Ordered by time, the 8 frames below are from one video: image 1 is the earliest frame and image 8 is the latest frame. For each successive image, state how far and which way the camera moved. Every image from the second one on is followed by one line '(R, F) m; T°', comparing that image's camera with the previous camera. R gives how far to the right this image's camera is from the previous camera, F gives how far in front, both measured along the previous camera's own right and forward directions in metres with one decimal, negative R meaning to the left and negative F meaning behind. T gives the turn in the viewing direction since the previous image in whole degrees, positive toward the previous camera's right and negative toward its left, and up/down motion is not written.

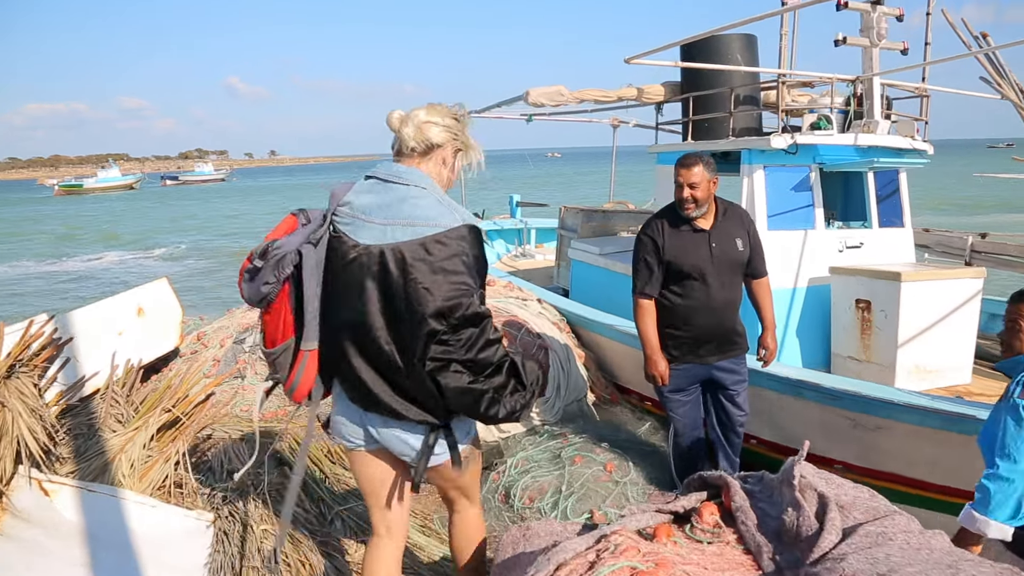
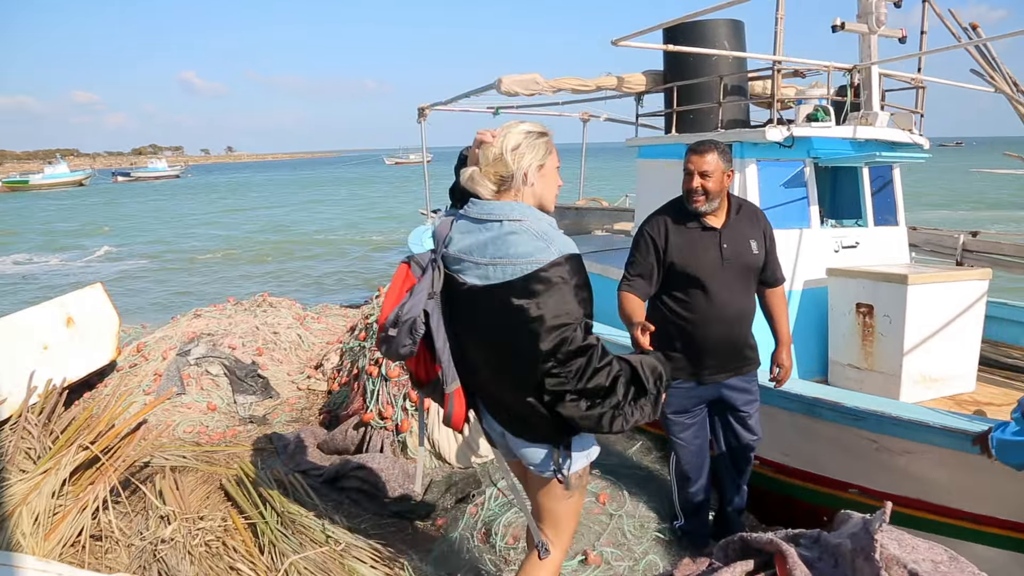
(-0.1, +0.5) m; +3°
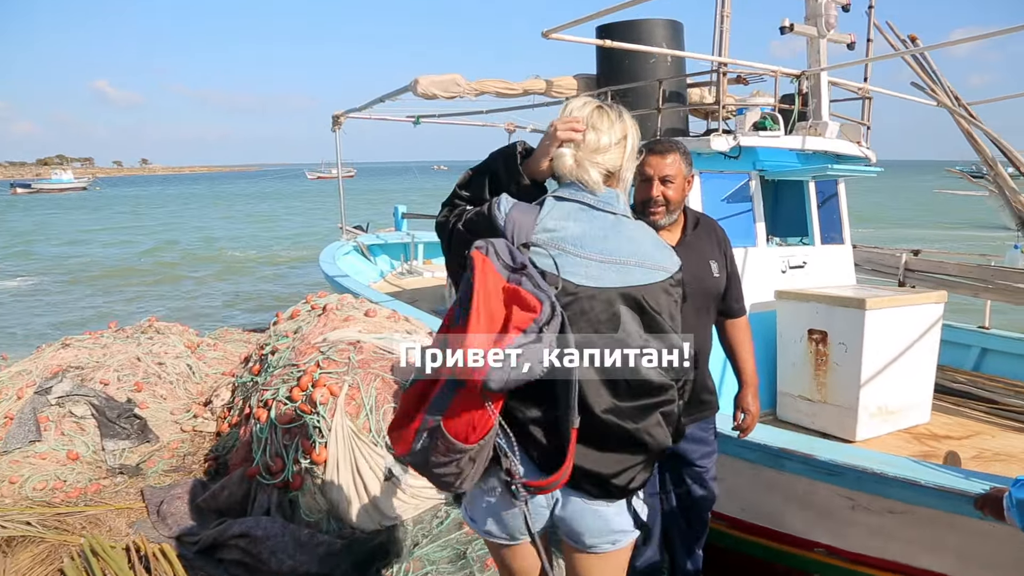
(+0.1, +0.7) m; +5°
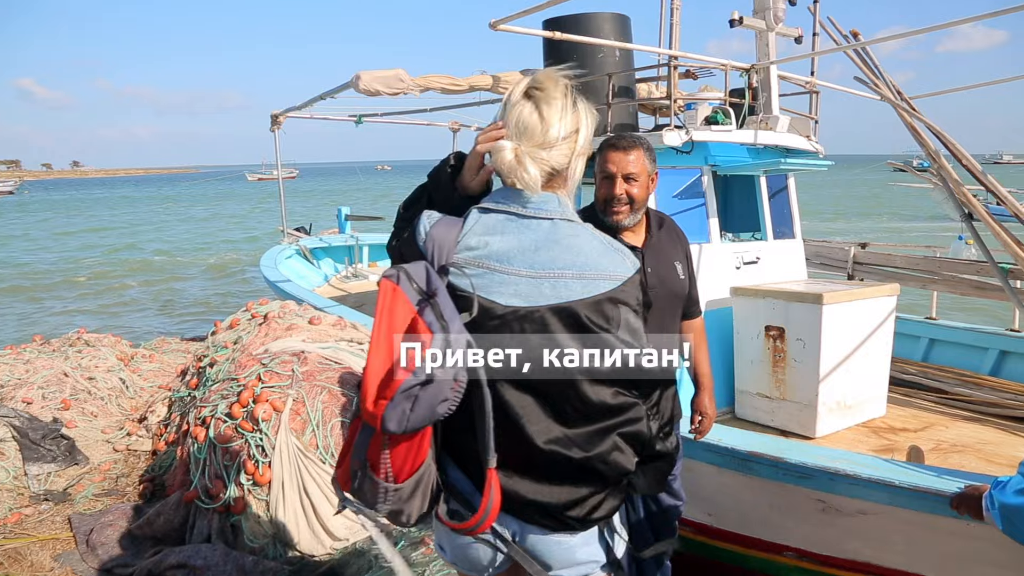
(0.0, +0.2) m; +4°
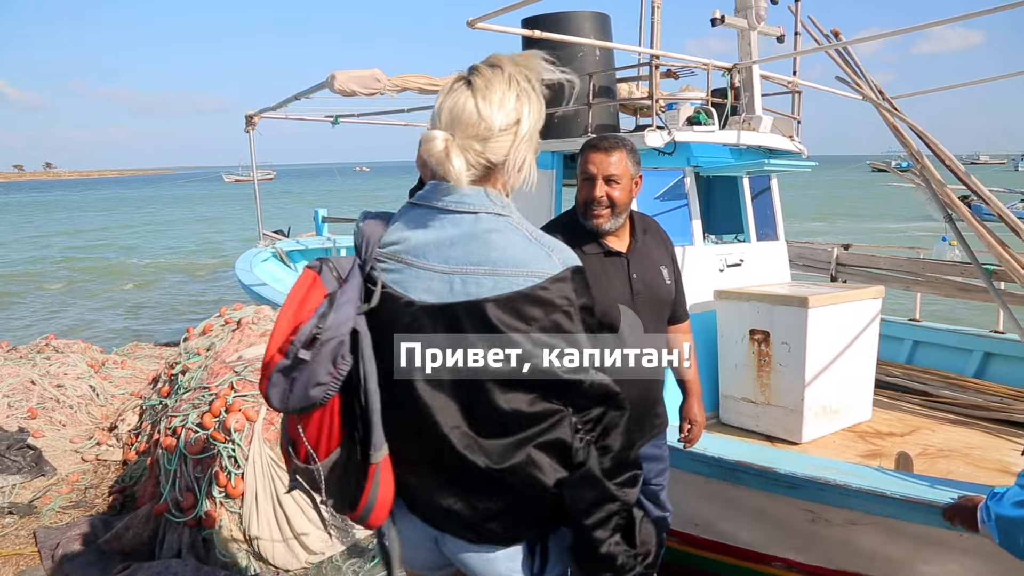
(0.0, +0.1) m; +1°
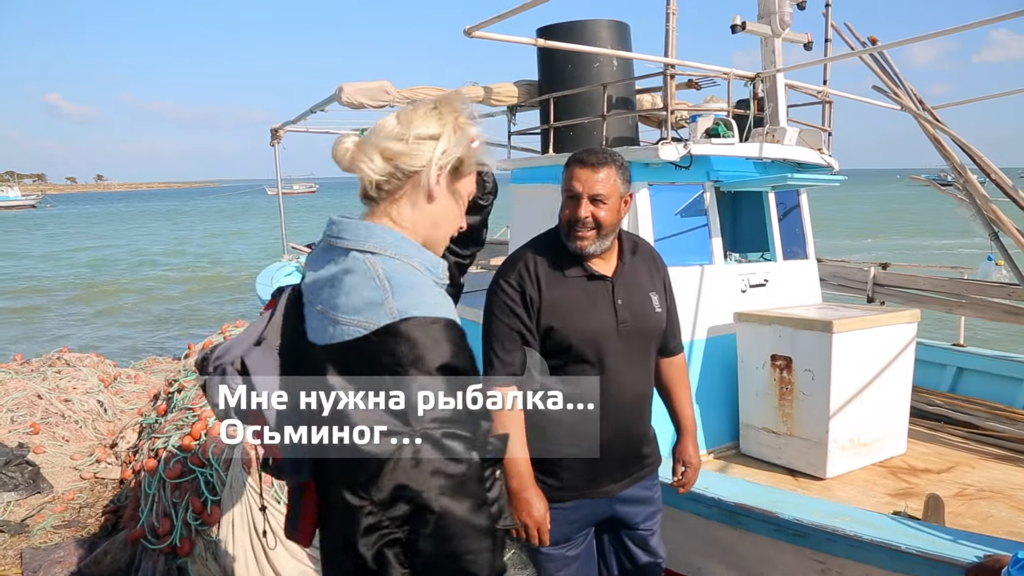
(+0.3, +0.2) m; -4°
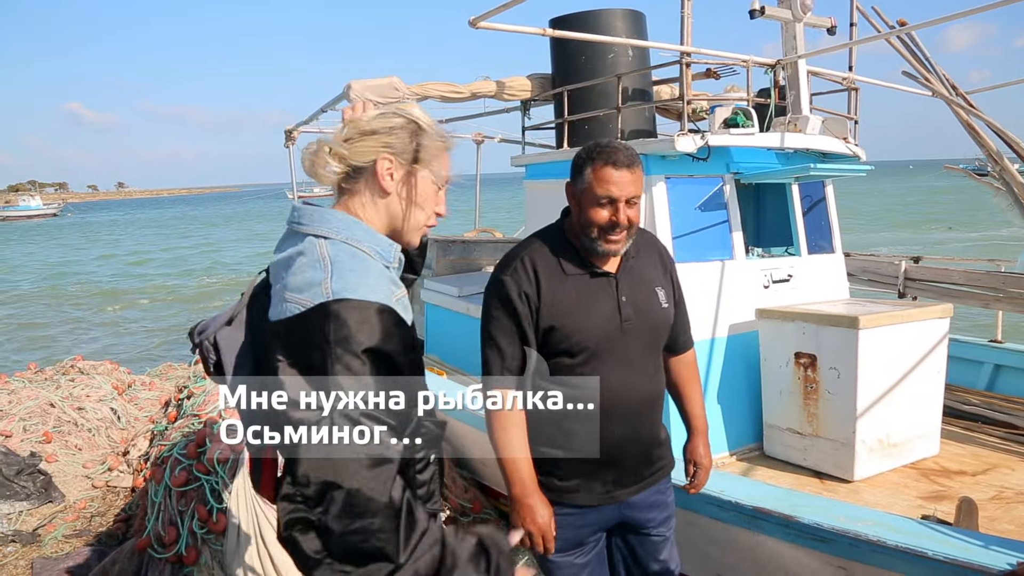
(+0.1, +0.2) m; -2°
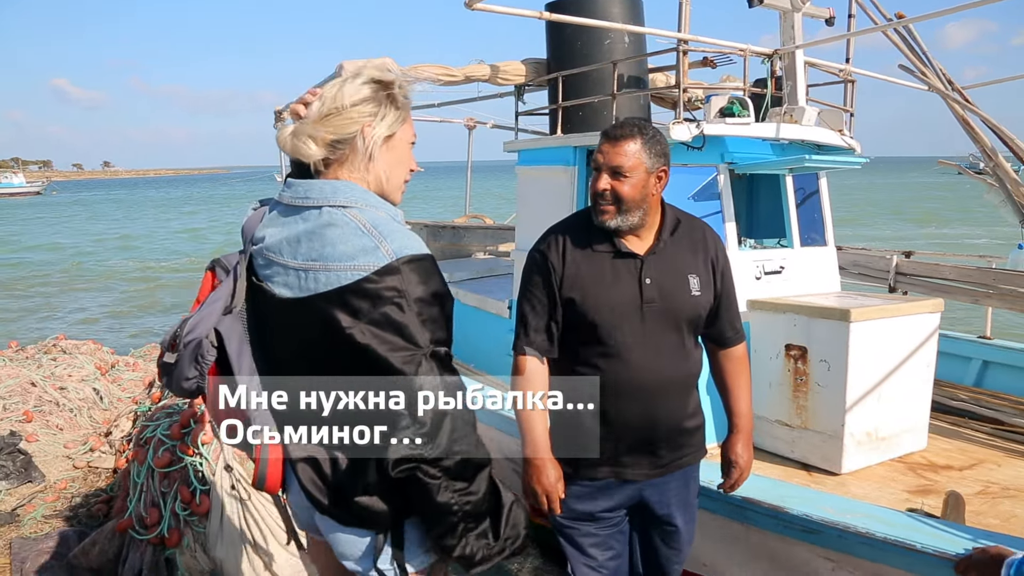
(0.0, 0.0) m; +1°
